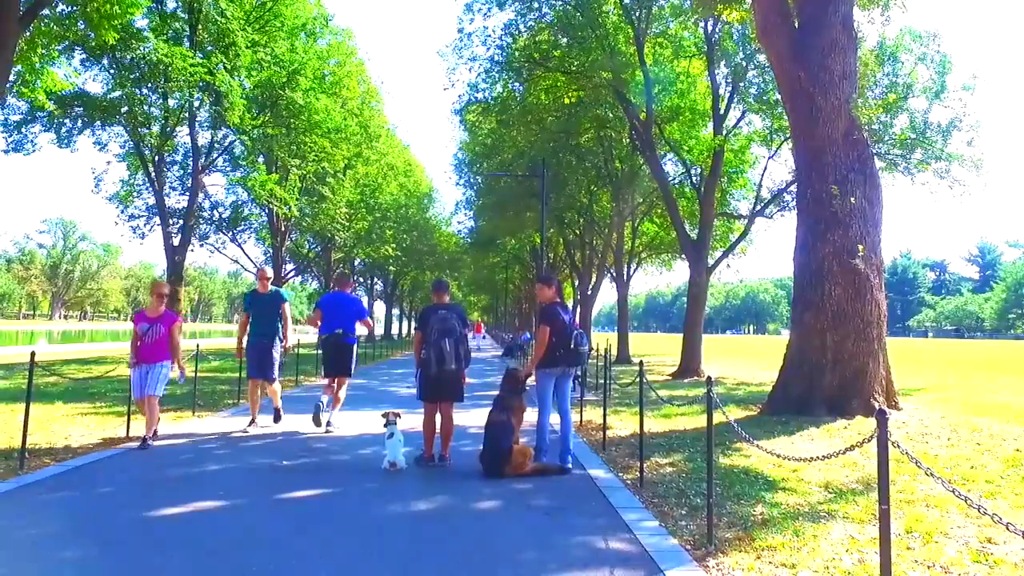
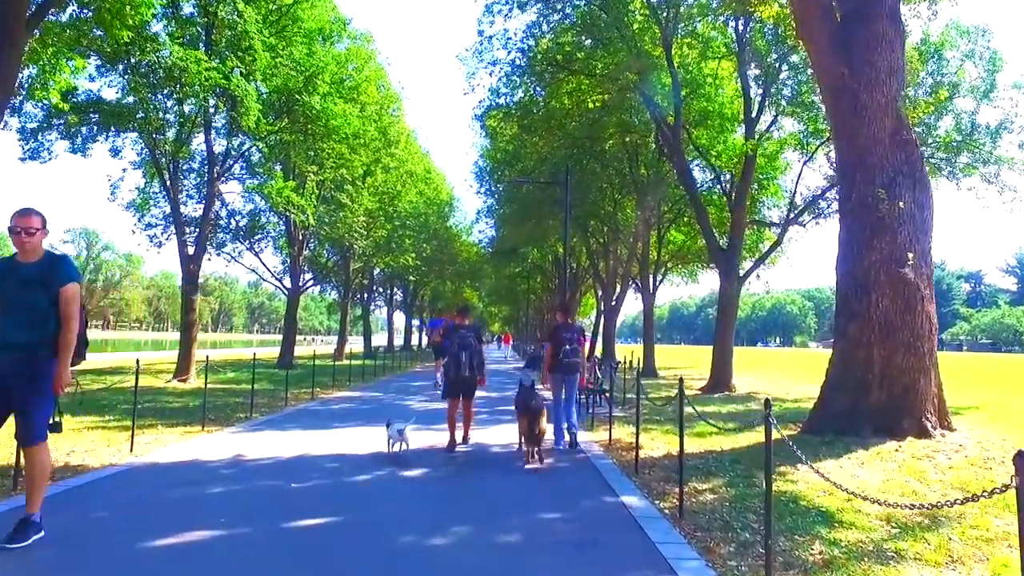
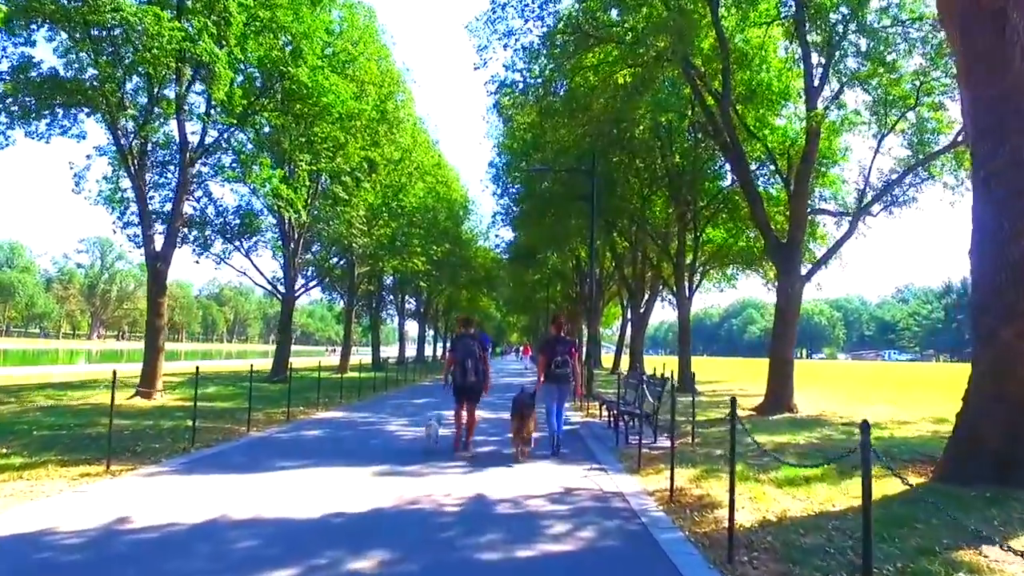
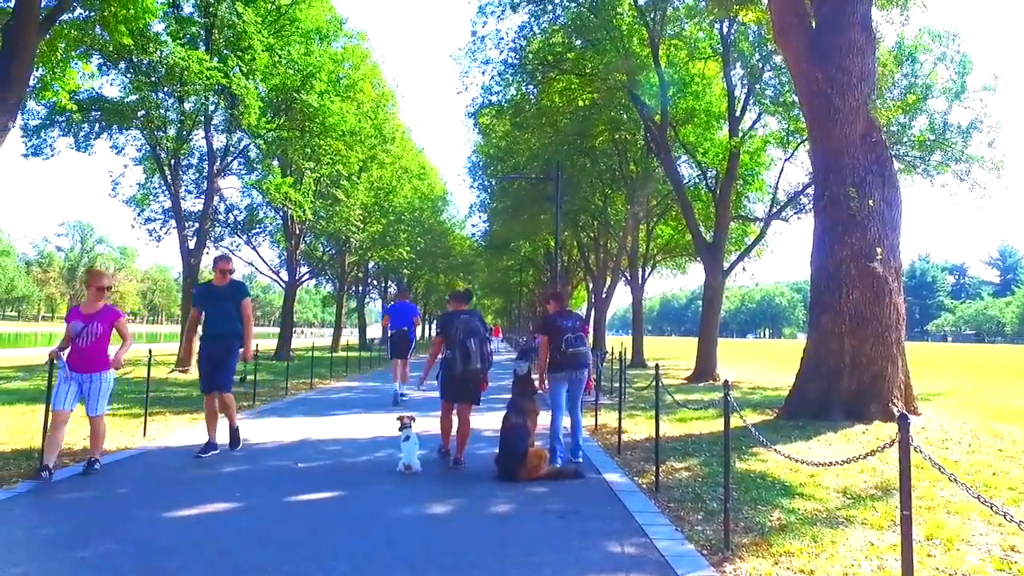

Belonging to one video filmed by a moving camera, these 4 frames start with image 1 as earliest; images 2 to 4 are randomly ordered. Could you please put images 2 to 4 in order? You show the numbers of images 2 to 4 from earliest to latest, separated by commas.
4, 2, 3
